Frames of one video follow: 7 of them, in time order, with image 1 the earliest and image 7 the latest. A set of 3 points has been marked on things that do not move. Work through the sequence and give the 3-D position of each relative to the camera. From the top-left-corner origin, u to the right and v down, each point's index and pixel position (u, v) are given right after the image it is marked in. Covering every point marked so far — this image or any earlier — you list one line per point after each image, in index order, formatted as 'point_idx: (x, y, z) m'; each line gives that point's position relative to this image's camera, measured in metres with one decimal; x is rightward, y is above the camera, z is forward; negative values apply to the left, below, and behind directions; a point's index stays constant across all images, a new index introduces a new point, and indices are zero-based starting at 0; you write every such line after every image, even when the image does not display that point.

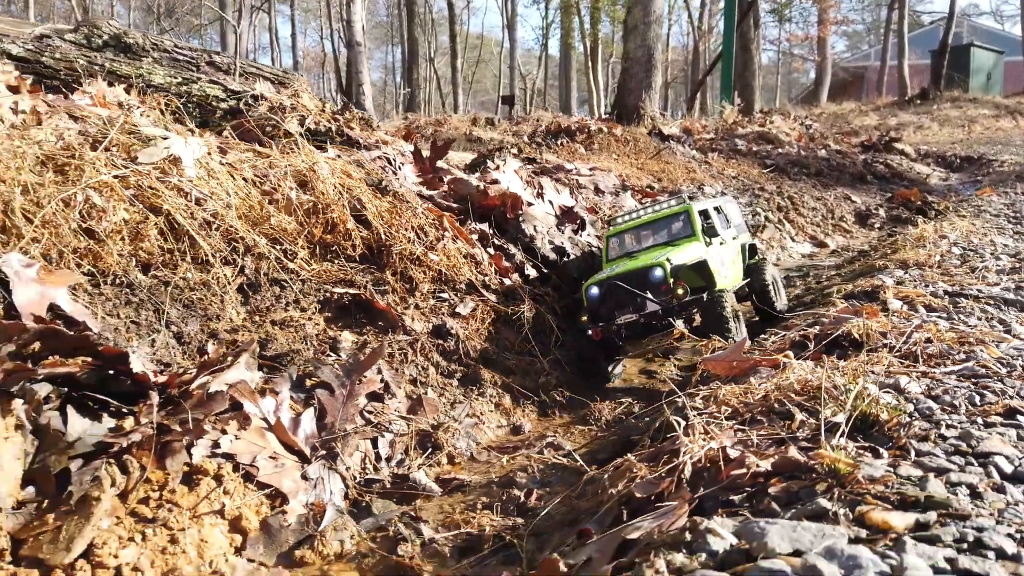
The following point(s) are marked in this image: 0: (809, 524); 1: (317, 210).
0: (+0.8, -0.6, +2.1) m
1: (-1.5, +0.6, +5.6) m
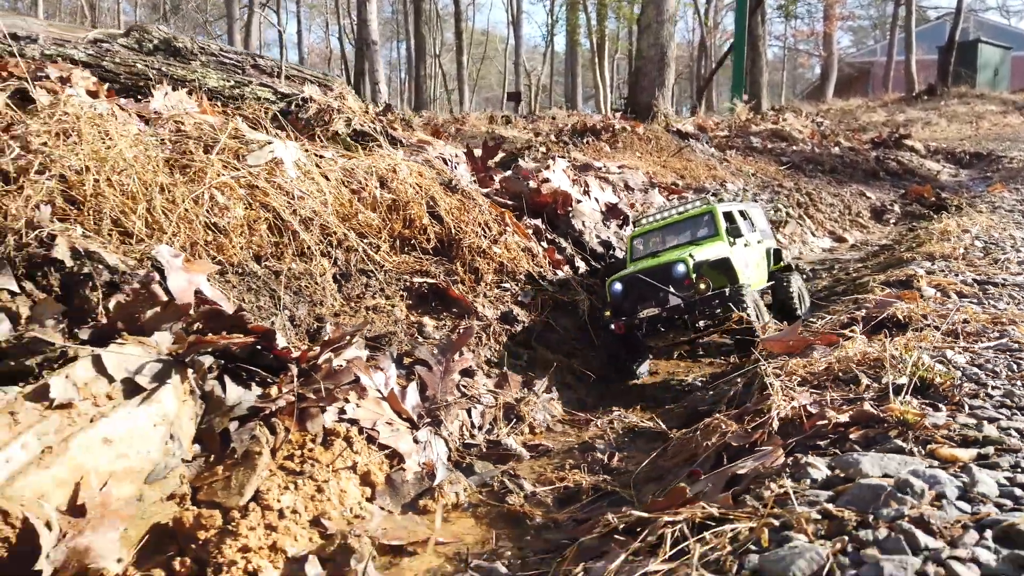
0: (+1.3, -0.6, +2.6) m
1: (-1.0, +0.7, +6.1) m
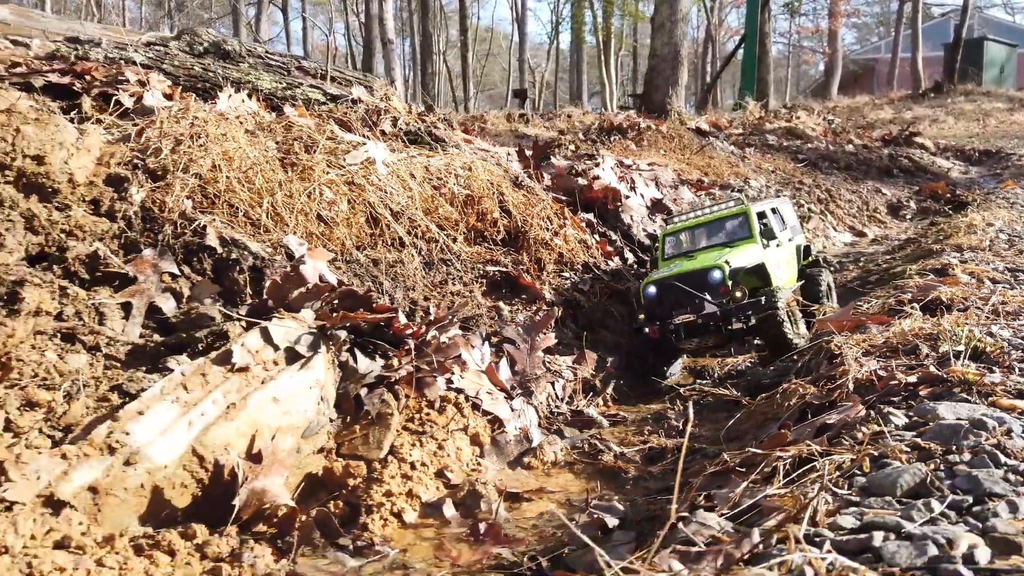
0: (+1.9, -0.5, +3.1) m
1: (-0.4, +0.8, +6.7) m
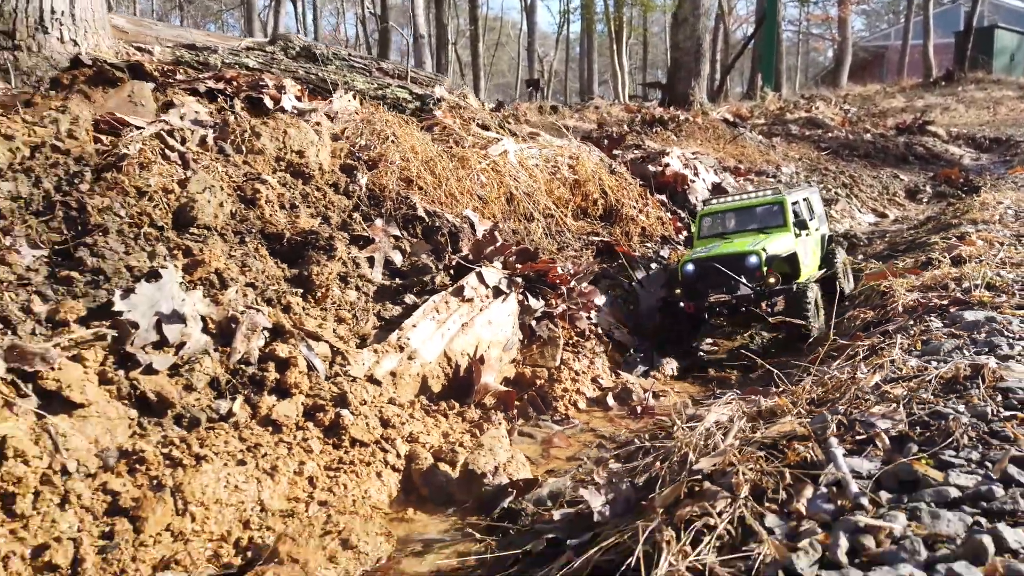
0: (+3.0, -0.1, +4.7) m
1: (+0.7, +1.2, +8.2) m
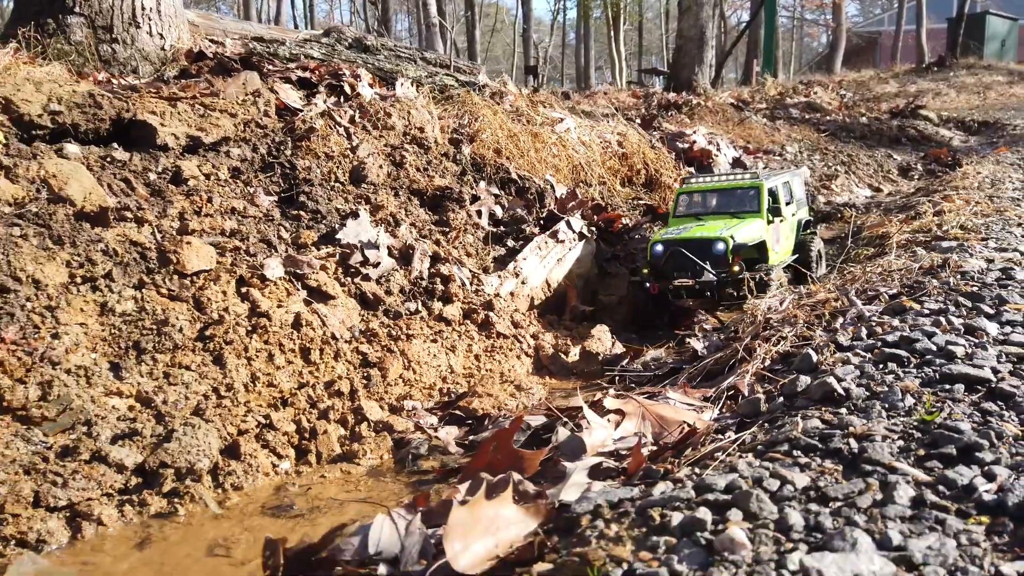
0: (+3.8, +0.4, +6.3) m
1: (+1.5, +1.7, +9.8) m
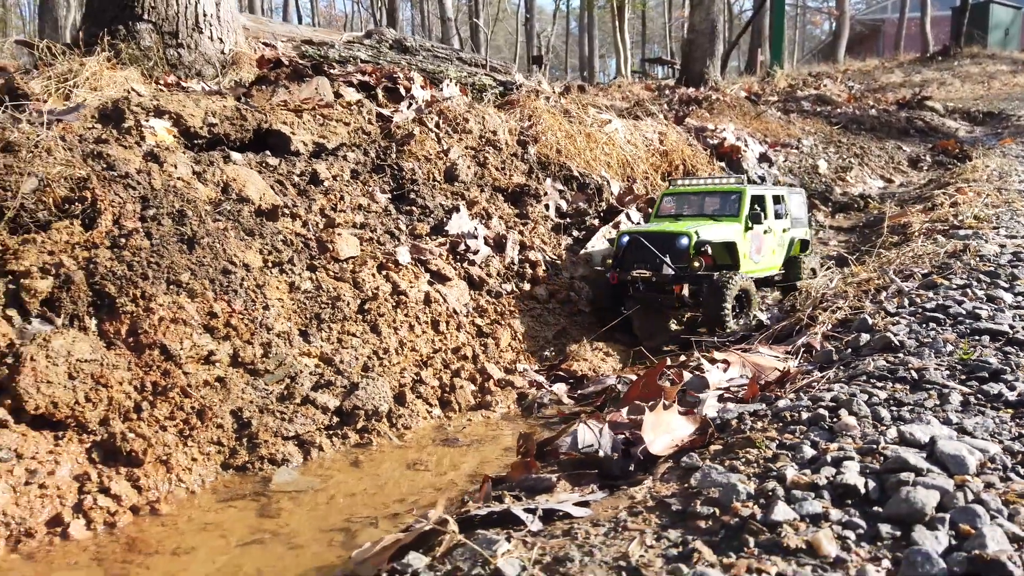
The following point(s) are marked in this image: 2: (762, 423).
0: (+4.5, +0.6, +7.3) m
1: (+2.2, +1.9, +10.8) m
2: (+1.0, -0.5, +3.0) m
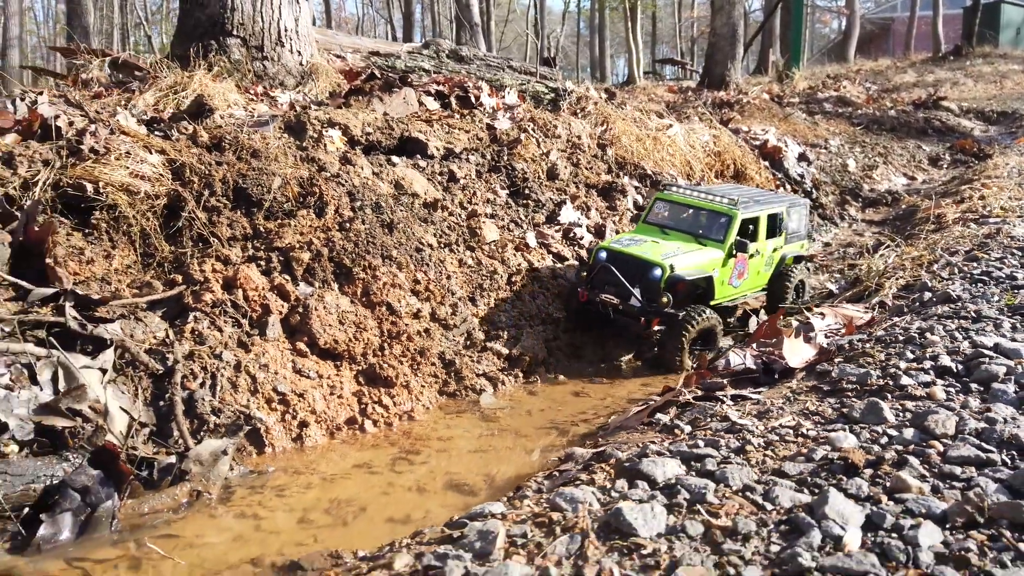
0: (+5.6, +0.8, +8.5) m
1: (+3.3, +2.2, +12.0) m
2: (+2.0, -0.3, +4.3) m
